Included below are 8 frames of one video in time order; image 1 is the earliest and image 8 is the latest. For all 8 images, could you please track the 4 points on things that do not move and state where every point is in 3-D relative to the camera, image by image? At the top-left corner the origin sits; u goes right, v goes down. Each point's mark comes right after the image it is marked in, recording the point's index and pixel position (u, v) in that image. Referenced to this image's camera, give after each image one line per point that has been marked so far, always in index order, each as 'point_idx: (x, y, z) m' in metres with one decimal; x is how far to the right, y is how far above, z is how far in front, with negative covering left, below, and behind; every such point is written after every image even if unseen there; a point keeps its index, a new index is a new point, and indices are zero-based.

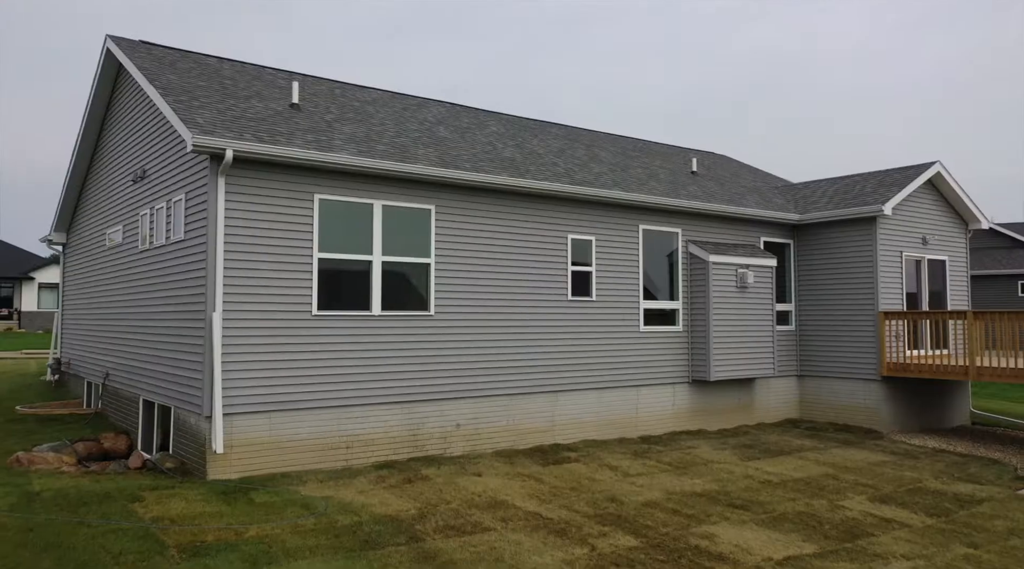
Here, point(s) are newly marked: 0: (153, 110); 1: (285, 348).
0: (-4.5, +2.1, +10.1) m
1: (-2.3, -0.6, +8.3) m
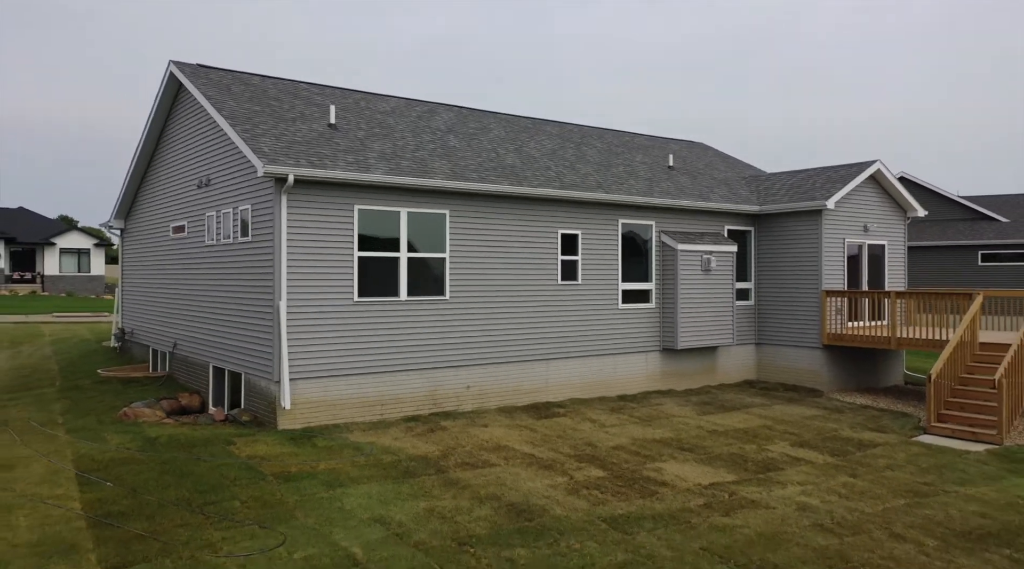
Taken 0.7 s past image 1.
0: (-4.5, +2.3, +12.2) m
1: (-2.3, -0.6, +10.5) m
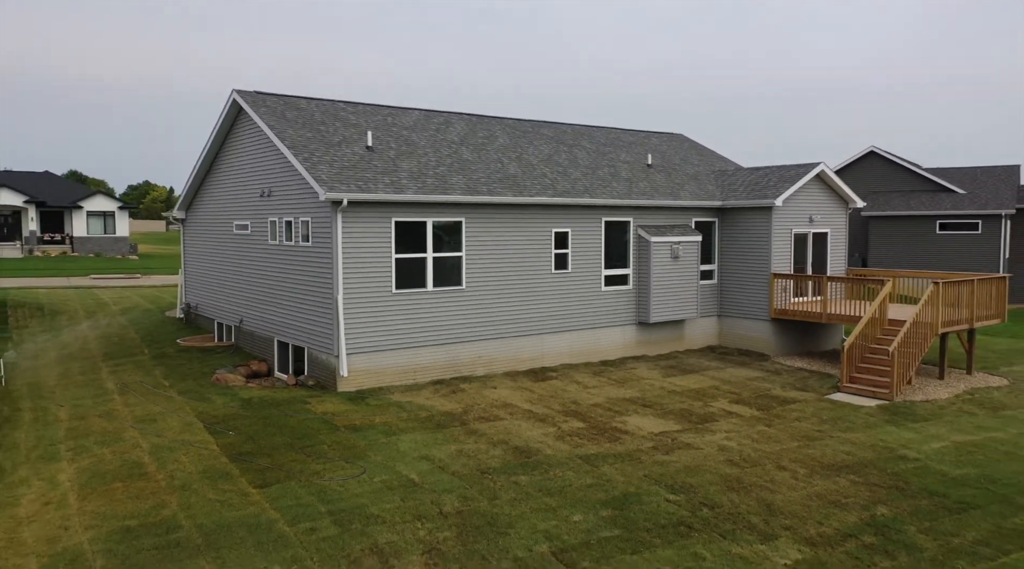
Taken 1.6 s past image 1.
0: (-4.4, +2.4, +15.1) m
1: (-2.2, -0.5, +13.6) m
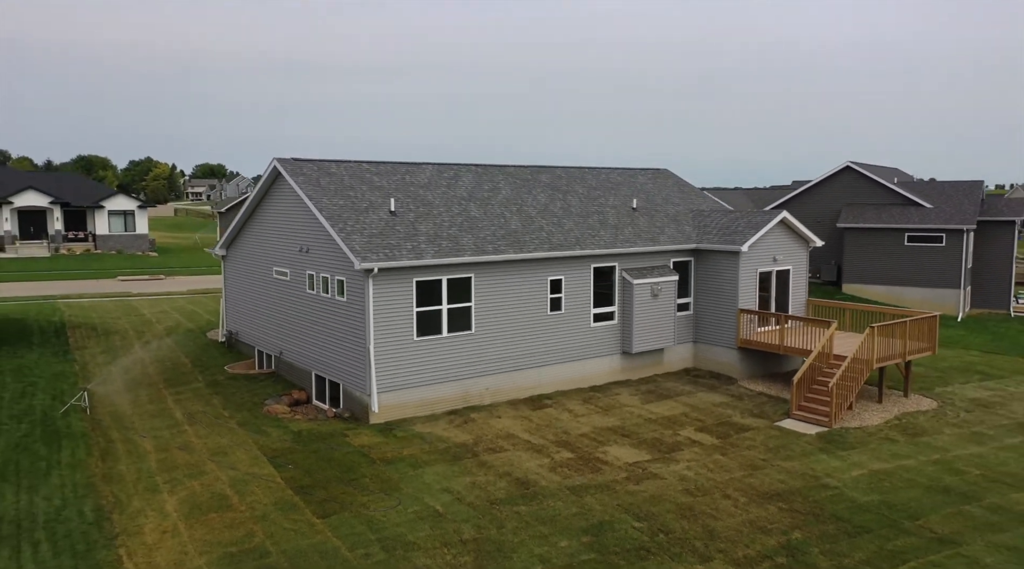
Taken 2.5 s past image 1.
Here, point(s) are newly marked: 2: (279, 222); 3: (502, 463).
0: (-4.4, +1.5, +17.8) m
1: (-2.2, -1.5, +16.4) m
2: (-5.5, +1.5, +19.2) m
3: (-0.2, -3.1, +14.4) m
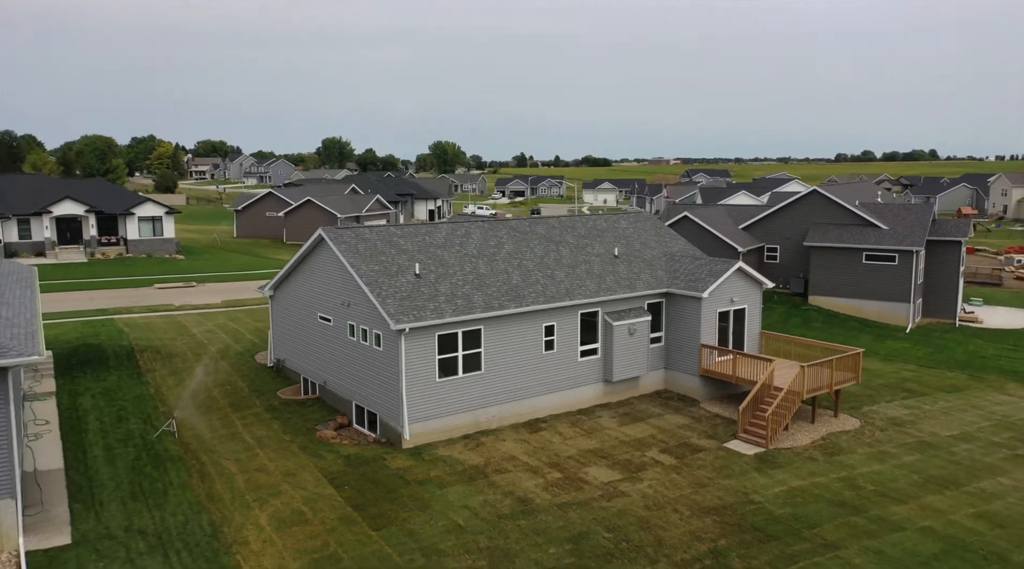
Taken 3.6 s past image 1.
0: (-4.3, +0.2, +22.0) m
1: (-2.2, -2.8, +20.7) m
2: (-5.4, +0.2, +23.5) m
3: (-0.1, -4.6, +18.8) m
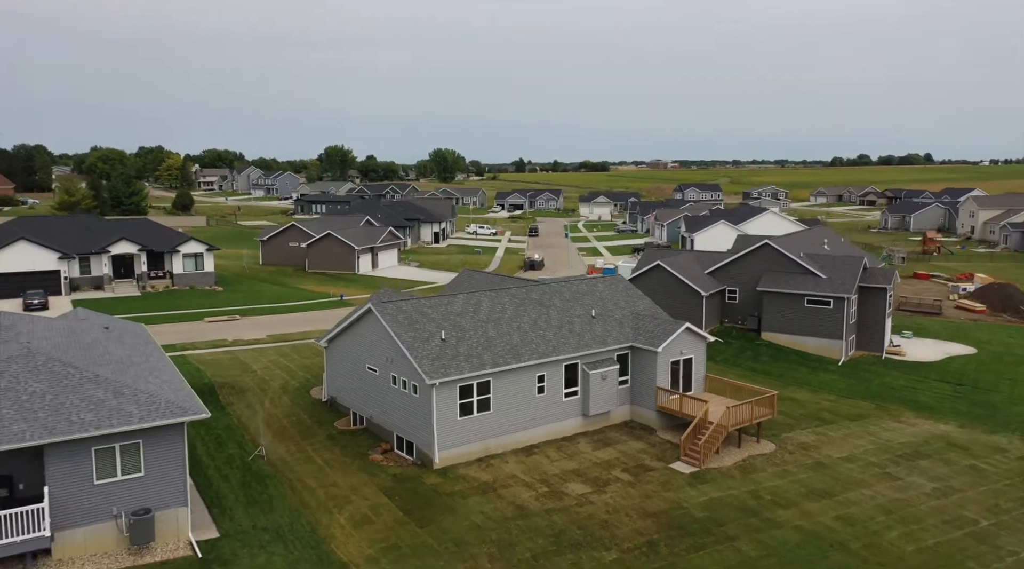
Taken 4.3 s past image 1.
0: (-4.3, -2.1, +29.7) m
1: (-2.1, -5.1, +28.4) m
2: (-5.4, -2.0, +31.1) m
3: (-0.1, -6.8, +26.5) m
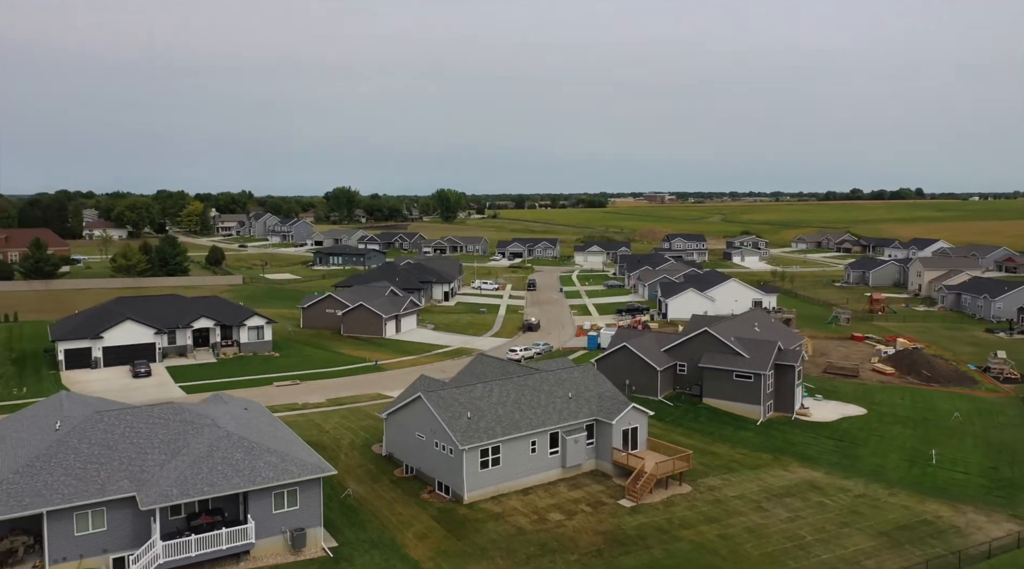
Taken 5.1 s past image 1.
0: (-4.2, -7.4, +45.1) m
1: (-2.0, -10.4, +43.7) m
2: (-5.3, -7.4, +46.5) m
3: (+0.1, -12.1, +41.7) m
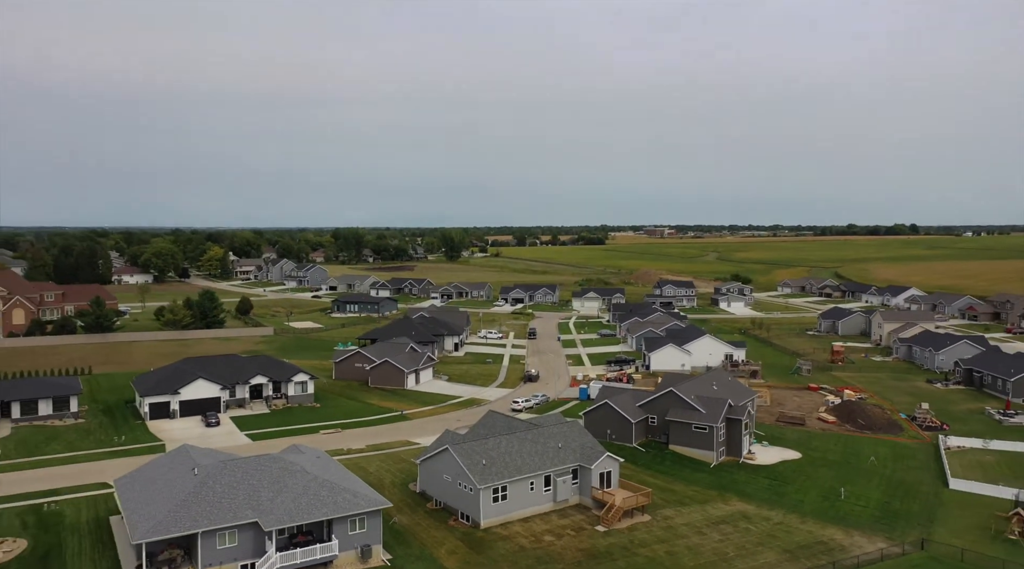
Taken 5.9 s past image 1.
0: (-3.9, -13.4, +60.6) m
1: (-1.7, -16.3, +59.1) m
2: (-5.0, -13.5, +62.0) m
3: (+0.3, -17.9, +57.0) m
